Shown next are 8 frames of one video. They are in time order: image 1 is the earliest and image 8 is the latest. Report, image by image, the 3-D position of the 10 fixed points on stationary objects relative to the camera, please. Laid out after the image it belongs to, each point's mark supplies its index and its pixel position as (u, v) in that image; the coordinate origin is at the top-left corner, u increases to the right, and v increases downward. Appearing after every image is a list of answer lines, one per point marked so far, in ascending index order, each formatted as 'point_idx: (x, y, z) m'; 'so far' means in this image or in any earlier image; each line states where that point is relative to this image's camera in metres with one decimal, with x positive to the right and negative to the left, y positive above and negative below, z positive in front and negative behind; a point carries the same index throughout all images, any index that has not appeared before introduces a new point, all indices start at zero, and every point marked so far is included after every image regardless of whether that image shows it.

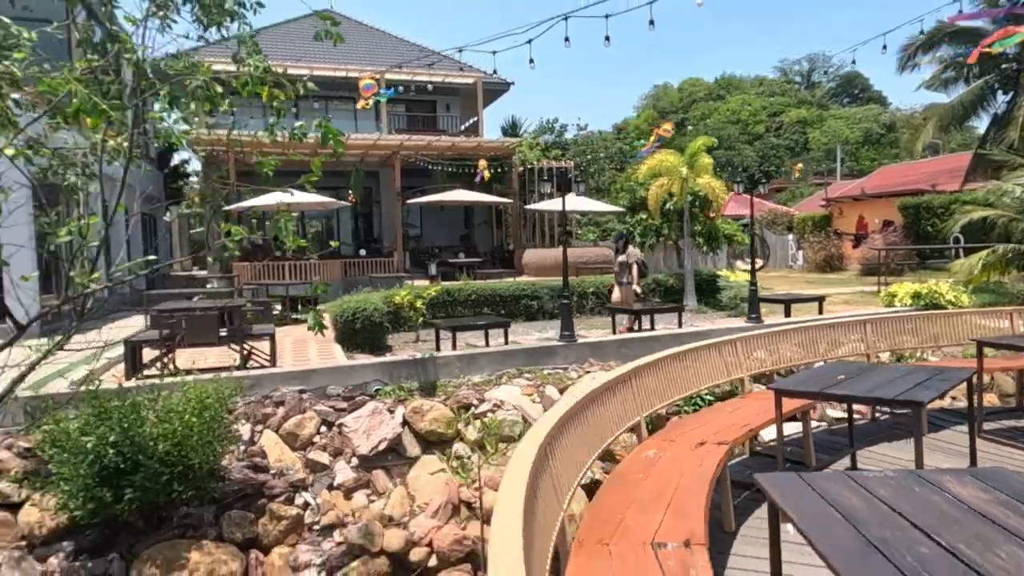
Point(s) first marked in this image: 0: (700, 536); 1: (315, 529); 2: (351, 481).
0: (+0.8, -1.1, +3.0) m
1: (-1.8, -2.2, +6.2) m
2: (-1.6, -1.9, +6.7) m
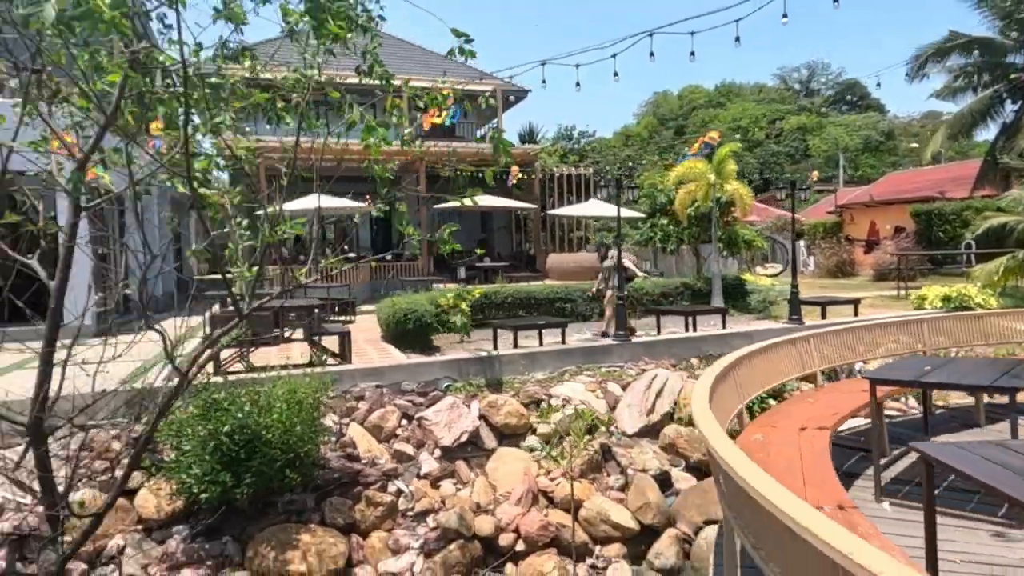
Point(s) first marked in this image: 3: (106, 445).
0: (+1.7, -1.1, +3.3) m
1: (-1.0, -2.2, +6.6) m
2: (-0.8, -1.9, +7.0) m
3: (-3.9, -1.5, +6.5) m
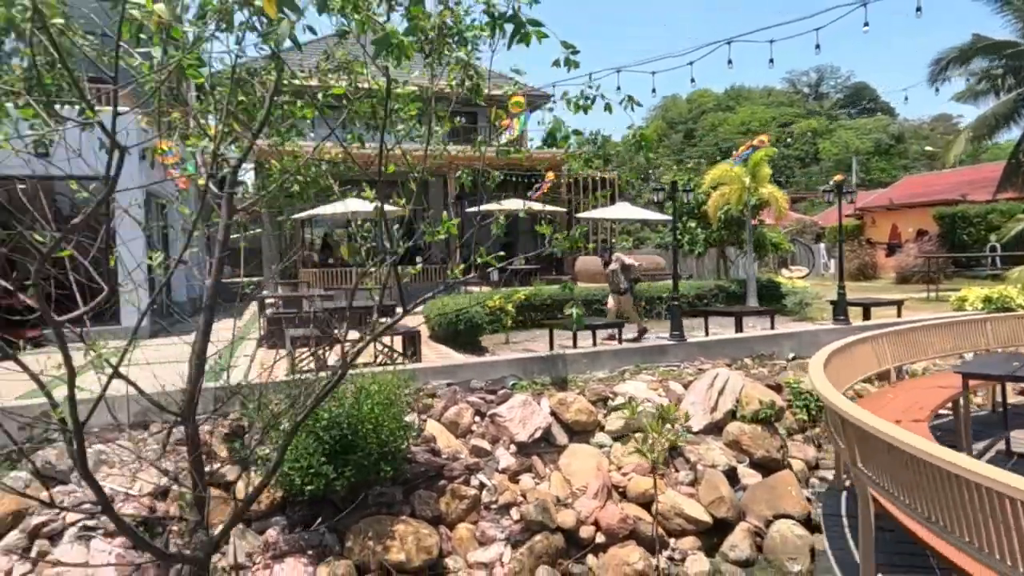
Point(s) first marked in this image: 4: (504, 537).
0: (+2.5, -1.0, +3.5) m
1: (-0.2, -2.2, +6.8) m
2: (0.0, -1.9, +7.3) m
3: (-3.1, -1.5, +6.8) m
4: (-0.1, -2.4, +6.5) m
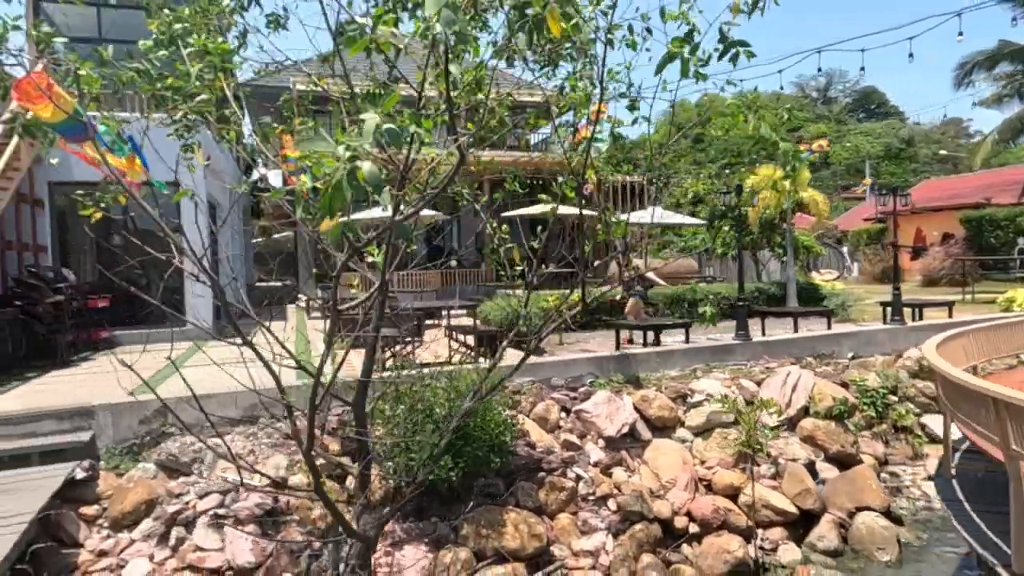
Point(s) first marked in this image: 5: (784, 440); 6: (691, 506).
0: (+3.4, -1.0, +3.8) m
1: (+0.8, -2.2, +7.1) m
2: (+1.1, -1.9, +7.5) m
3: (-2.0, -1.5, +7.1) m
4: (+0.9, -2.4, +6.8) m
5: (+3.3, -1.9, +8.2) m
6: (+1.9, -2.3, +7.1) m
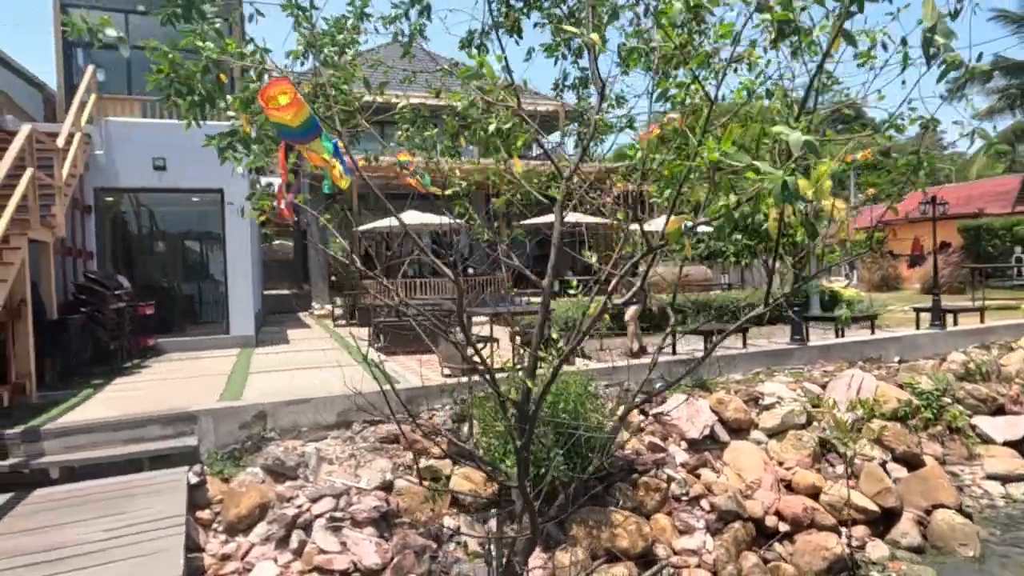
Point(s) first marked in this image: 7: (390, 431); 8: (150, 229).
0: (+4.6, -1.0, +4.0) m
1: (+1.8, -2.3, +7.2) m
2: (+2.1, -2.0, +7.7) m
3: (-1.0, -1.6, +7.1) m
4: (+2.0, -2.5, +7.0) m
5: (+4.3, -1.9, +8.4) m
6: (+2.9, -2.4, +7.3) m
7: (-1.3, -1.5, +7.2) m
8: (-7.0, +1.0, +12.5) m
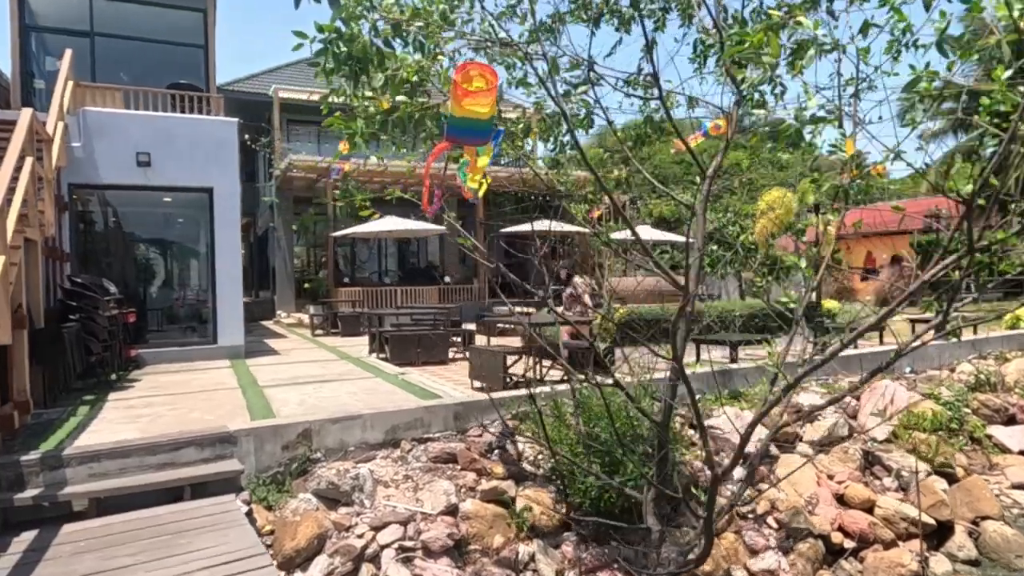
0: (+5.5, -1.1, +4.1) m
1: (+2.5, -2.4, +7.0) m
2: (+2.6, -2.1, +7.4) m
3: (-0.4, -1.6, +6.6) m
4: (+2.6, -2.6, +6.7) m
5: (+4.8, -2.1, +8.4) m
6: (+3.5, -2.5, +7.1) m
7: (-0.7, -1.6, +6.7) m
8: (-6.8, +0.9, +11.5) m
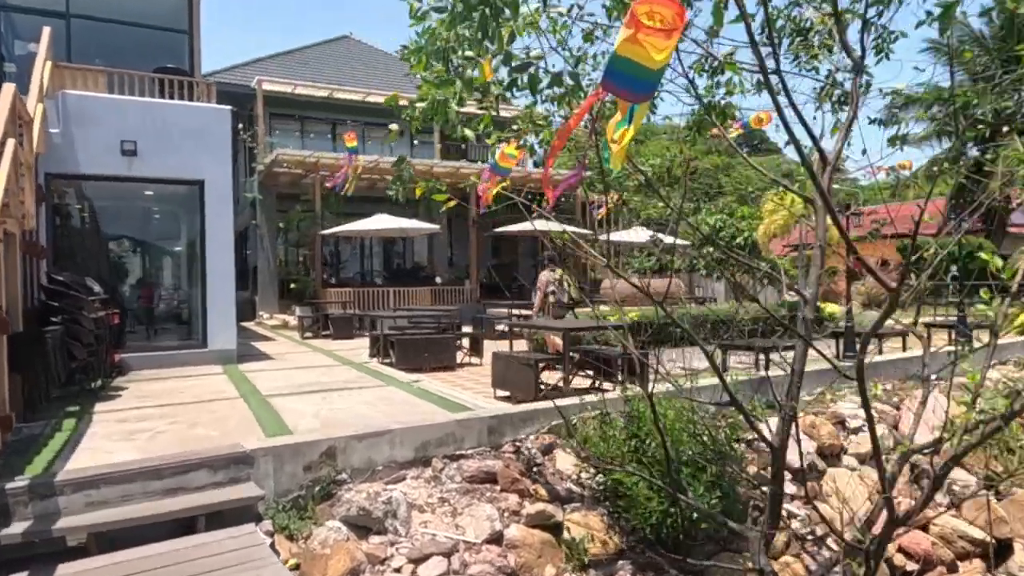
0: (+6.0, -1.1, +3.7) m
1: (+2.8, -2.4, +6.4) m
2: (+3.0, -2.1, +6.9) m
3: (0.0, -1.7, +6.0) m
4: (+3.0, -2.6, +6.2) m
5: (+5.1, -2.1, +8.0) m
6: (+3.9, -2.5, +6.7) m
7: (-0.3, -1.6, +6.1) m
8: (-6.6, +0.9, +10.6) m
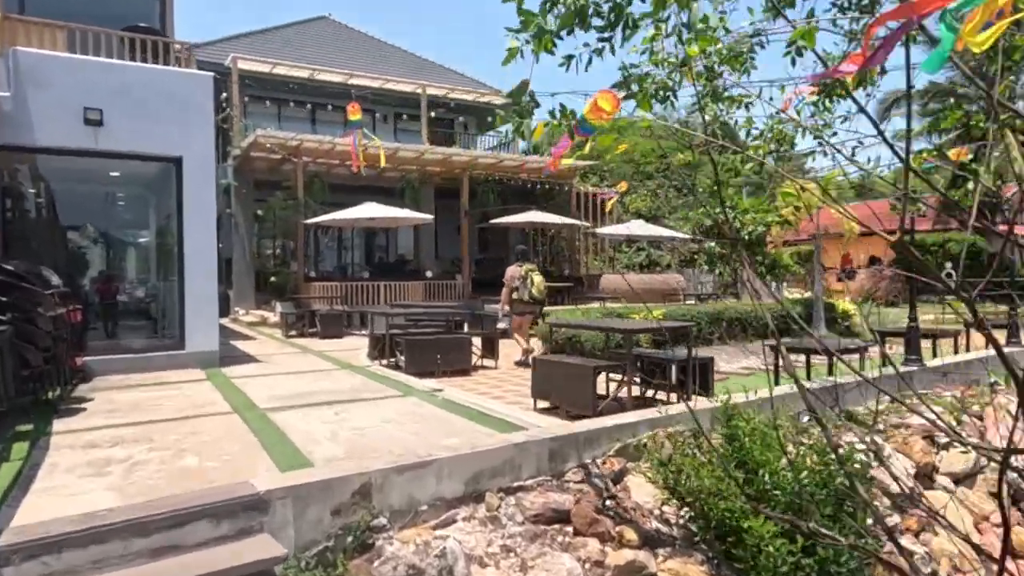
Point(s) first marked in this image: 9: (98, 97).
0: (+6.6, -1.1, +2.8) m
1: (+3.4, -2.4, +5.4) m
2: (+3.5, -2.1, +5.9) m
3: (+0.6, -1.6, +4.8) m
4: (+3.5, -2.6, +5.2) m
5: (+5.6, -2.1, +7.0) m
6: (+4.4, -2.5, +5.7) m
7: (+0.3, -1.6, +4.9) m
8: (-6.2, +1.0, +9.1) m
9: (-5.5, +2.6, +9.0) m
